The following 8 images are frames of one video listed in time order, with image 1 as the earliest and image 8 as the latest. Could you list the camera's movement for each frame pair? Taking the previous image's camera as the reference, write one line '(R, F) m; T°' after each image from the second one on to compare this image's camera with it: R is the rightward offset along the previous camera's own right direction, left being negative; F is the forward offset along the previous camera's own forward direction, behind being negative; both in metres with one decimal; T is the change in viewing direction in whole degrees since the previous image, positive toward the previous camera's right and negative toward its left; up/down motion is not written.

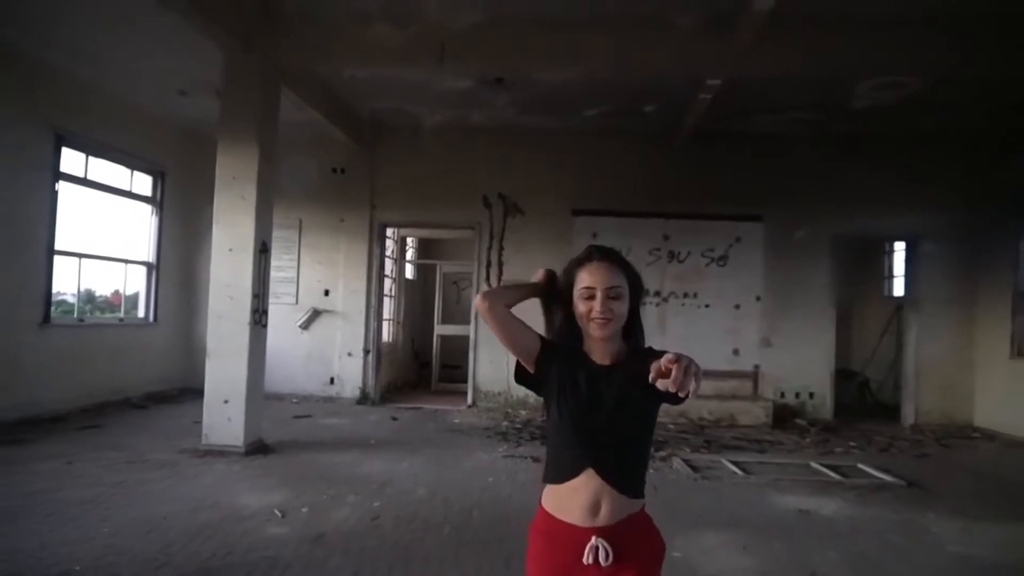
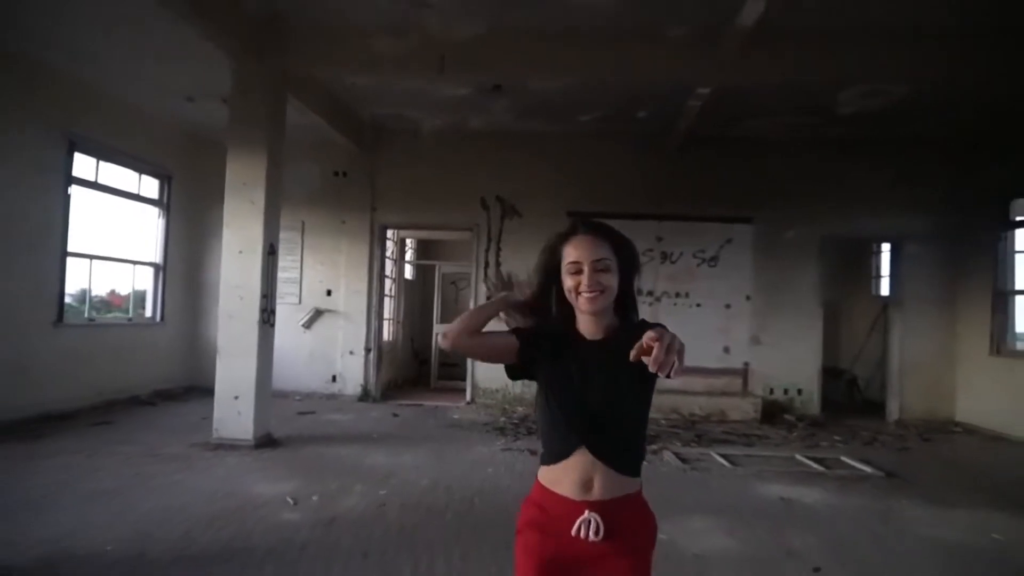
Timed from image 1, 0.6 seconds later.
(0.0, -0.2) m; 0°
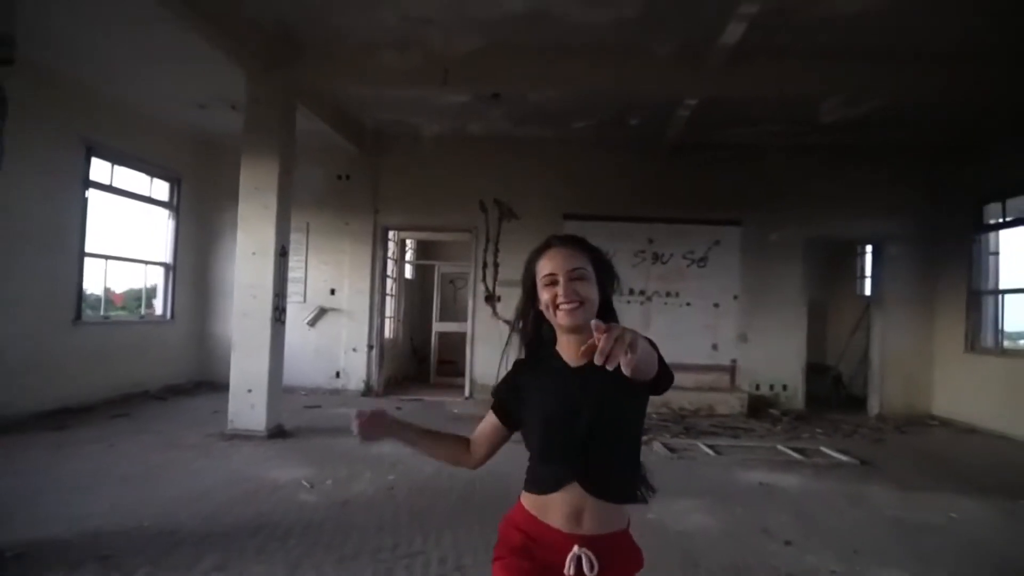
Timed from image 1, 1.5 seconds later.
(0.0, -0.3) m; 0°
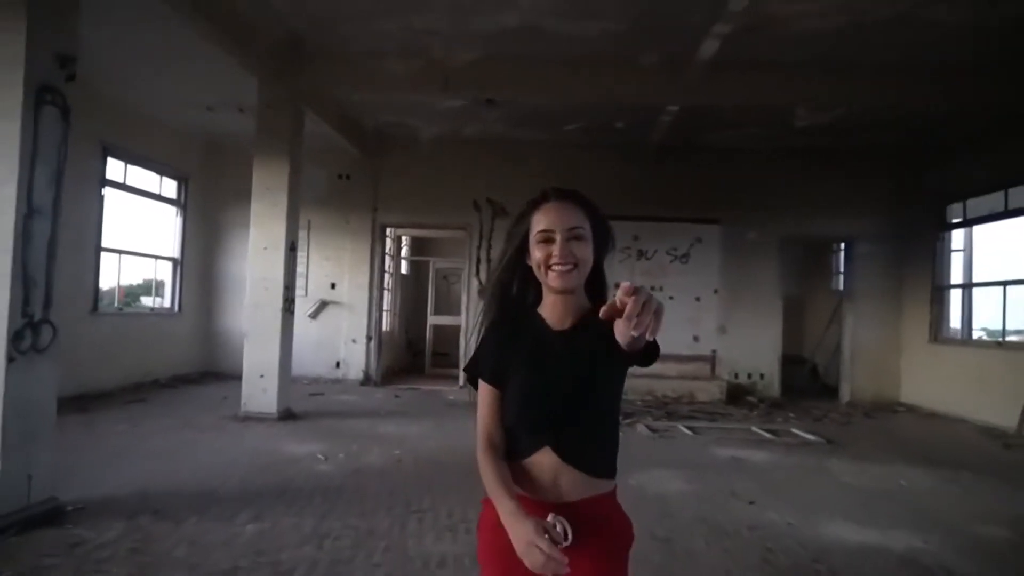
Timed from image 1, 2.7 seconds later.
(-0.1, -0.5) m; +1°
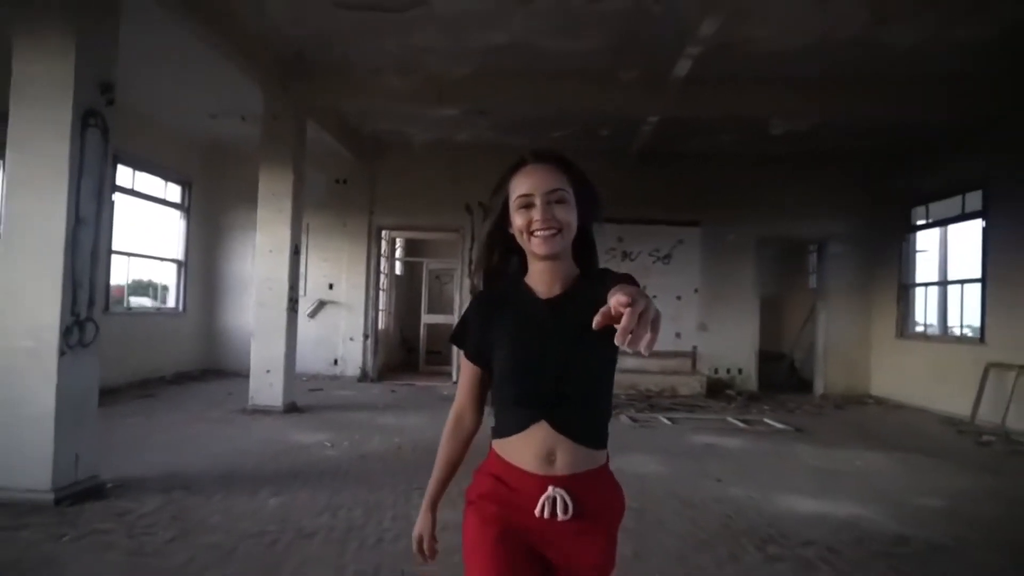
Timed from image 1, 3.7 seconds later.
(0.0, -0.4) m; +1°
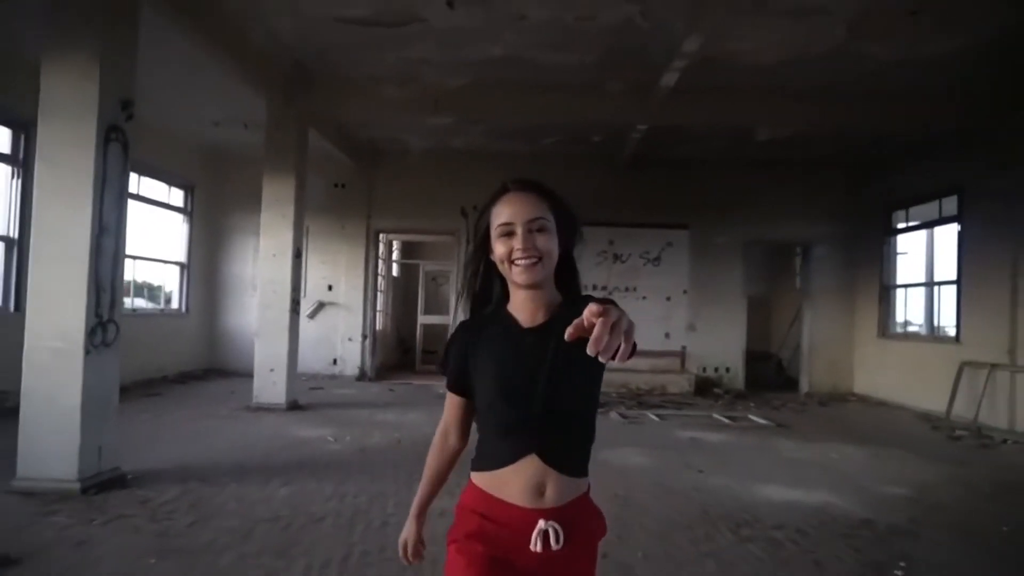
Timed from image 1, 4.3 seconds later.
(0.0, -0.3) m; 0°
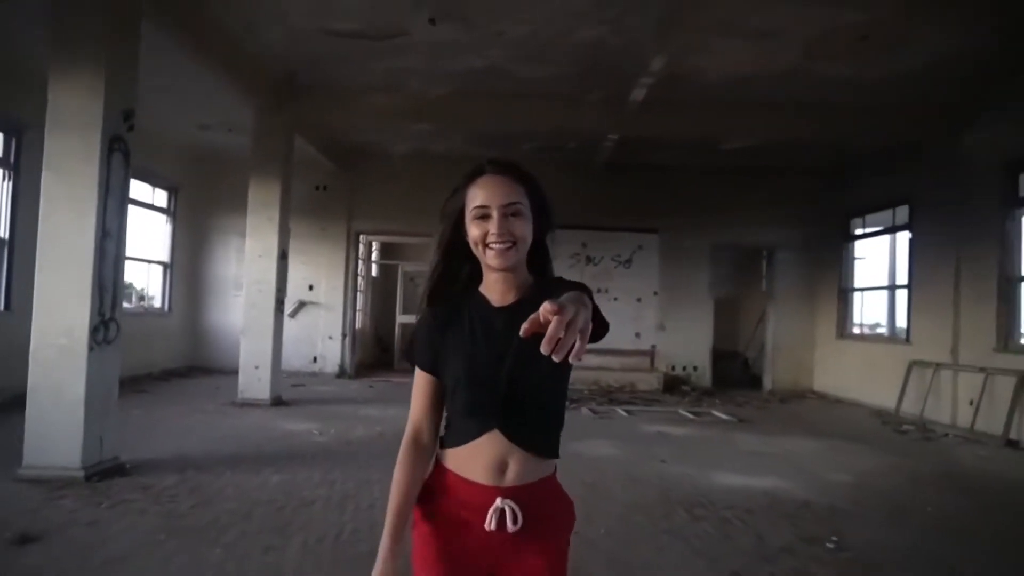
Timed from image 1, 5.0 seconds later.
(0.0, -0.3) m; +2°
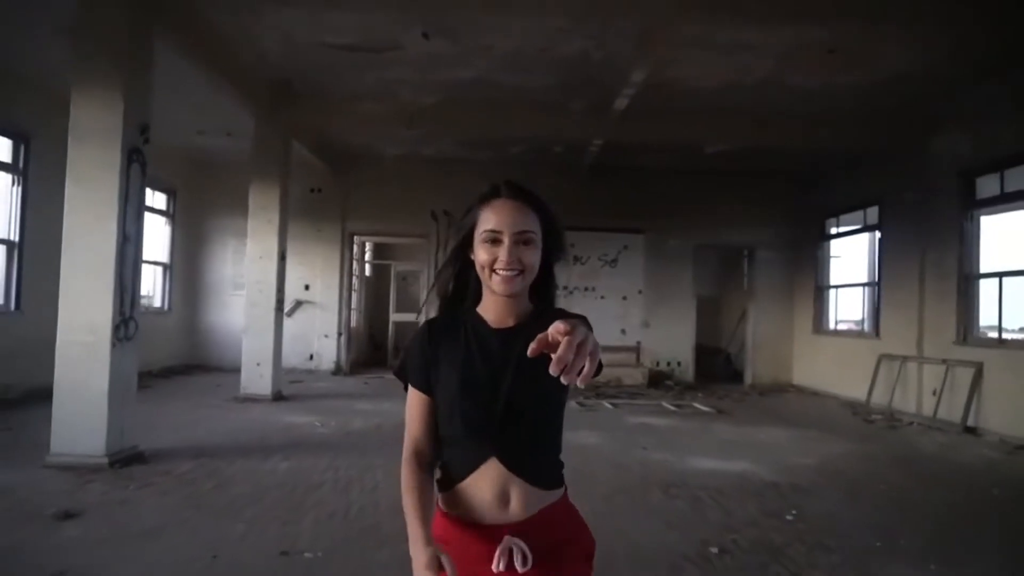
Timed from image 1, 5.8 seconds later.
(0.0, -0.4) m; +1°
